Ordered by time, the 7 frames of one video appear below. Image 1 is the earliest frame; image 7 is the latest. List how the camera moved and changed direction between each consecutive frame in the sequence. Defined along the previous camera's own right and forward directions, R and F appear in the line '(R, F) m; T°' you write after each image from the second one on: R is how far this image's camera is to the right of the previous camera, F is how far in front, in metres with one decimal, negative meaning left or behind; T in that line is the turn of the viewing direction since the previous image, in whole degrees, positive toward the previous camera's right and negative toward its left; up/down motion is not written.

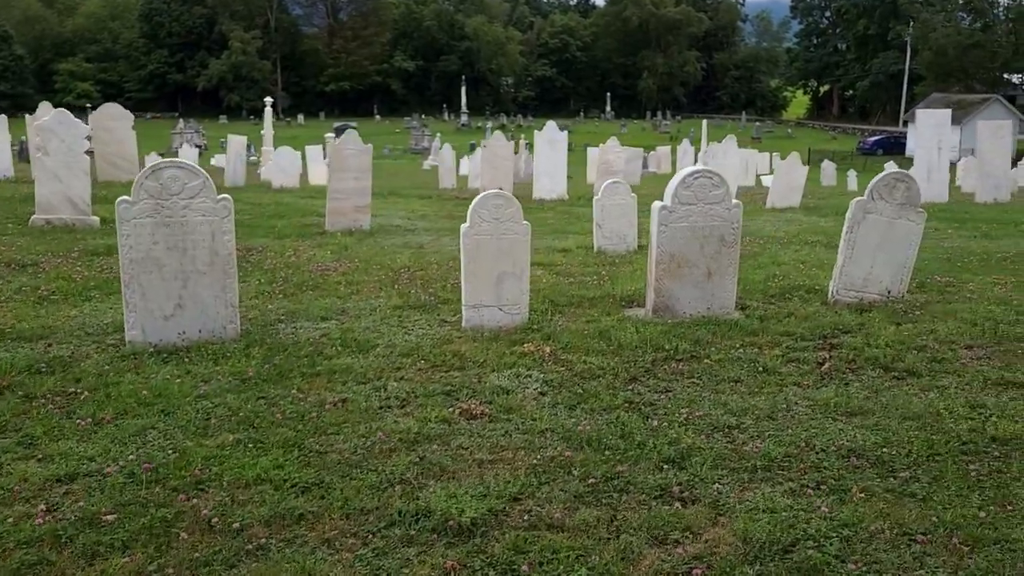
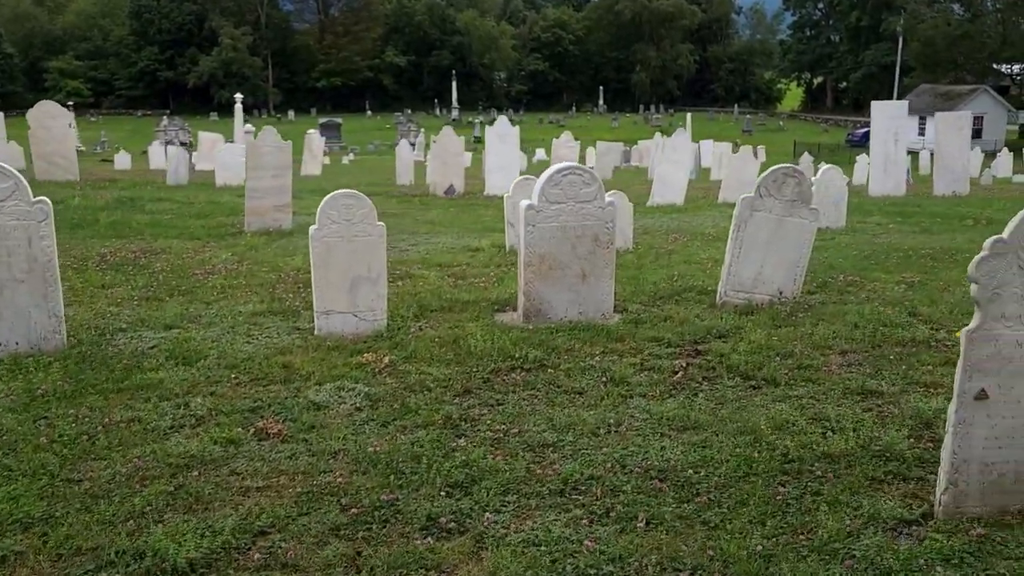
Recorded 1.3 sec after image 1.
(+1.2, +0.4) m; 0°
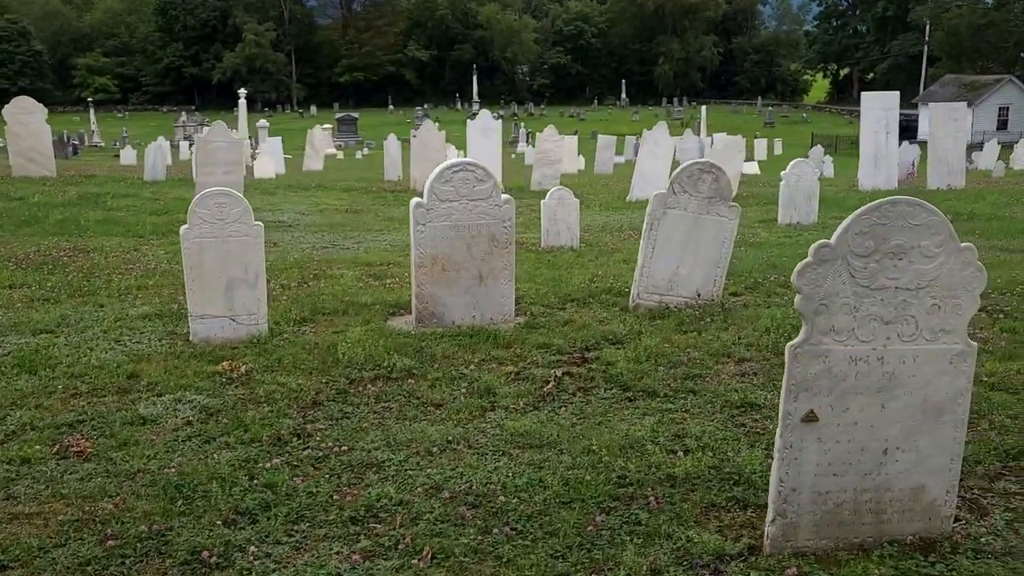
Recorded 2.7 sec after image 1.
(+1.1, +0.4) m; -1°
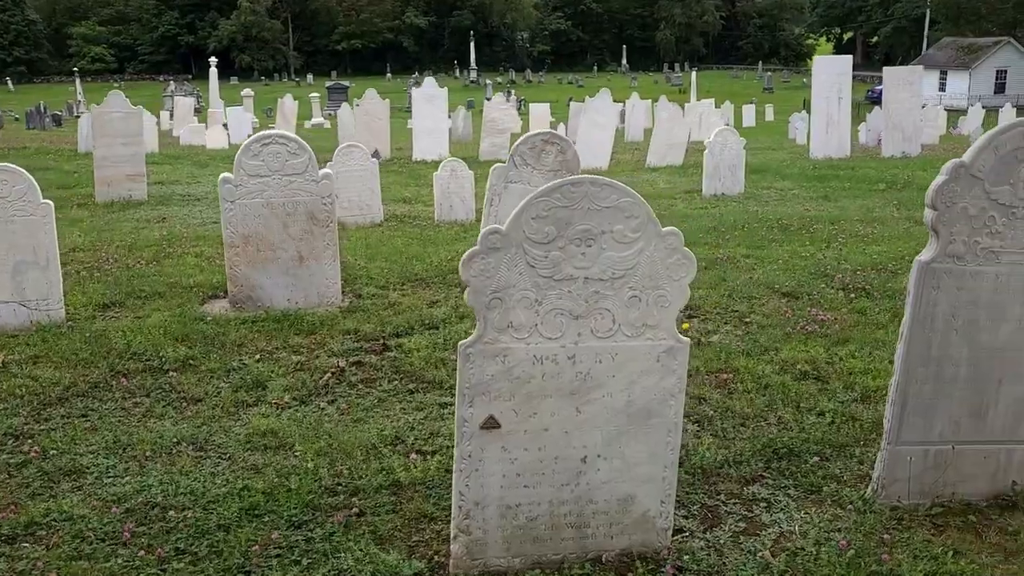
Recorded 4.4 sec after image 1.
(+1.4, +0.4) m; 0°
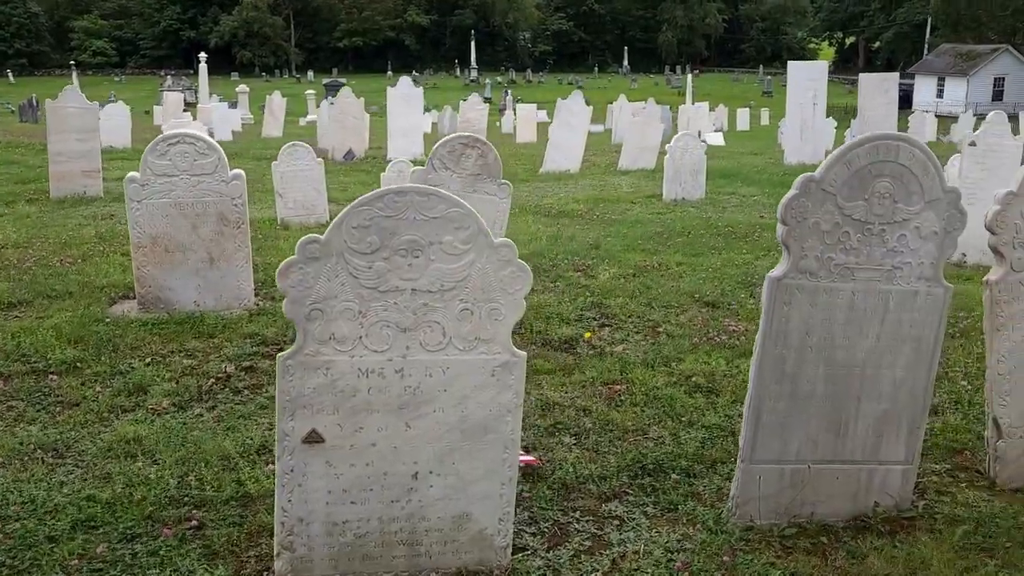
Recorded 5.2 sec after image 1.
(+0.7, +0.1) m; 0°
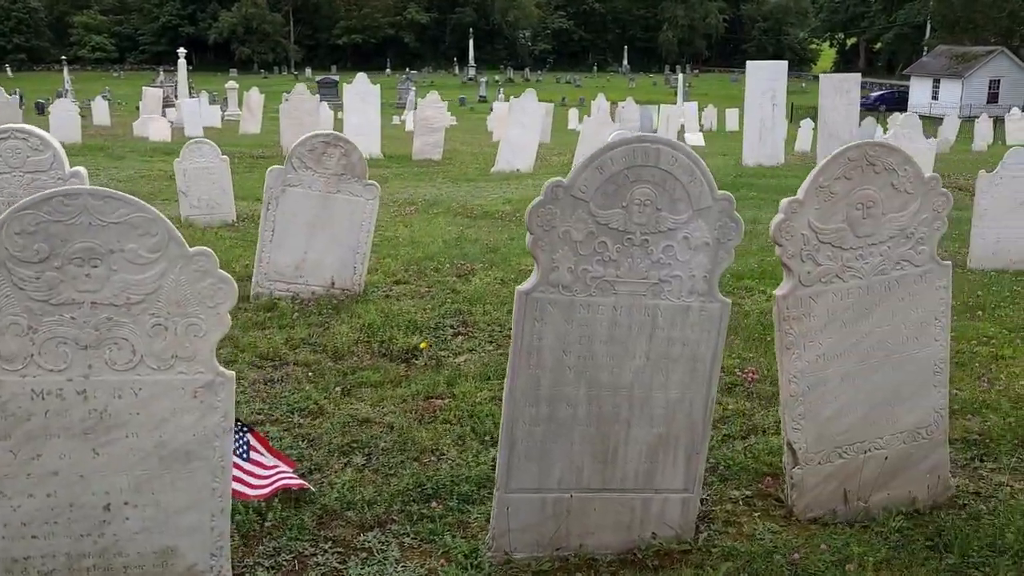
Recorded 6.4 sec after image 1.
(+1.1, +0.3) m; 0°
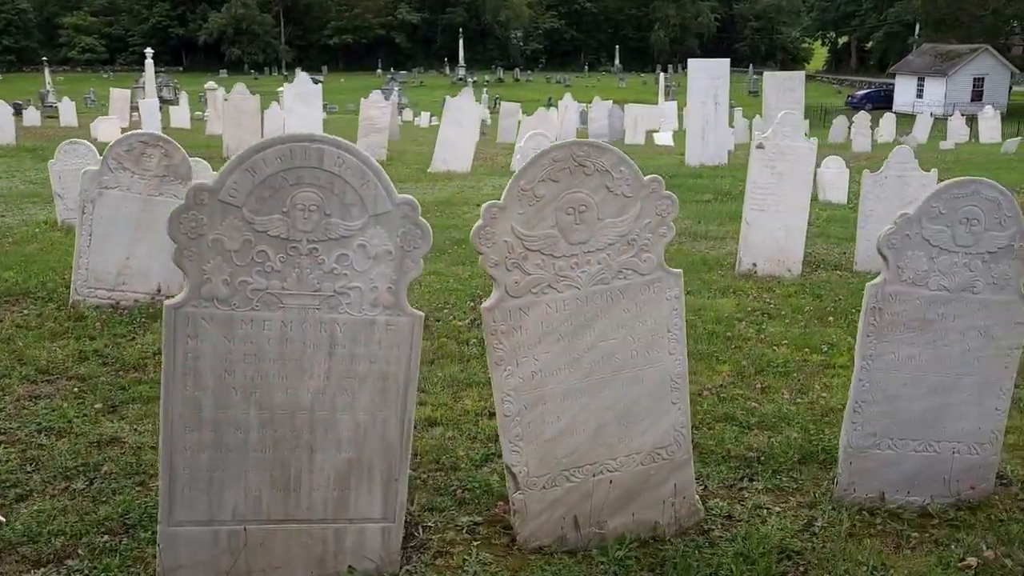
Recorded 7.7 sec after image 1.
(+1.2, +0.3) m; +1°
